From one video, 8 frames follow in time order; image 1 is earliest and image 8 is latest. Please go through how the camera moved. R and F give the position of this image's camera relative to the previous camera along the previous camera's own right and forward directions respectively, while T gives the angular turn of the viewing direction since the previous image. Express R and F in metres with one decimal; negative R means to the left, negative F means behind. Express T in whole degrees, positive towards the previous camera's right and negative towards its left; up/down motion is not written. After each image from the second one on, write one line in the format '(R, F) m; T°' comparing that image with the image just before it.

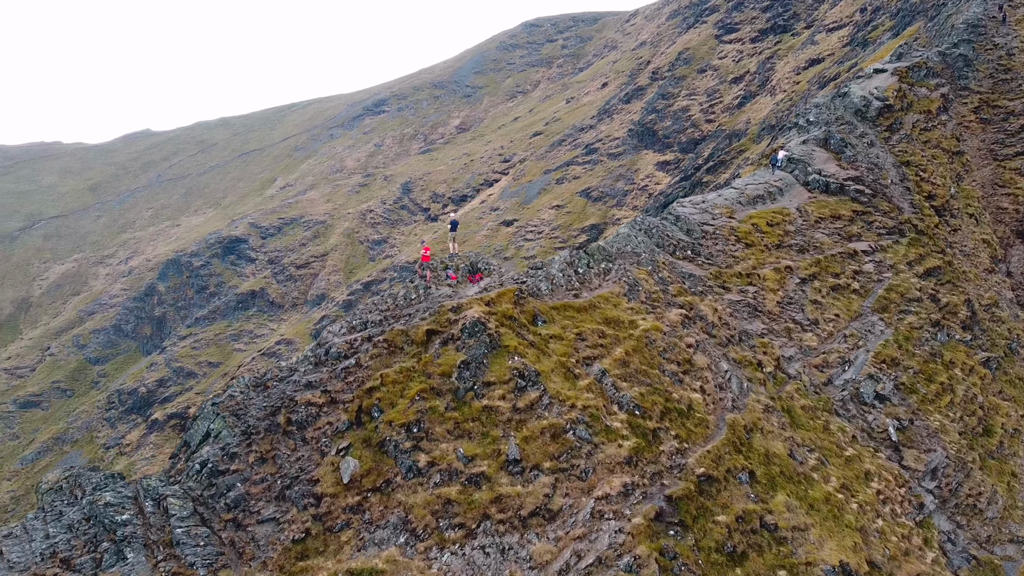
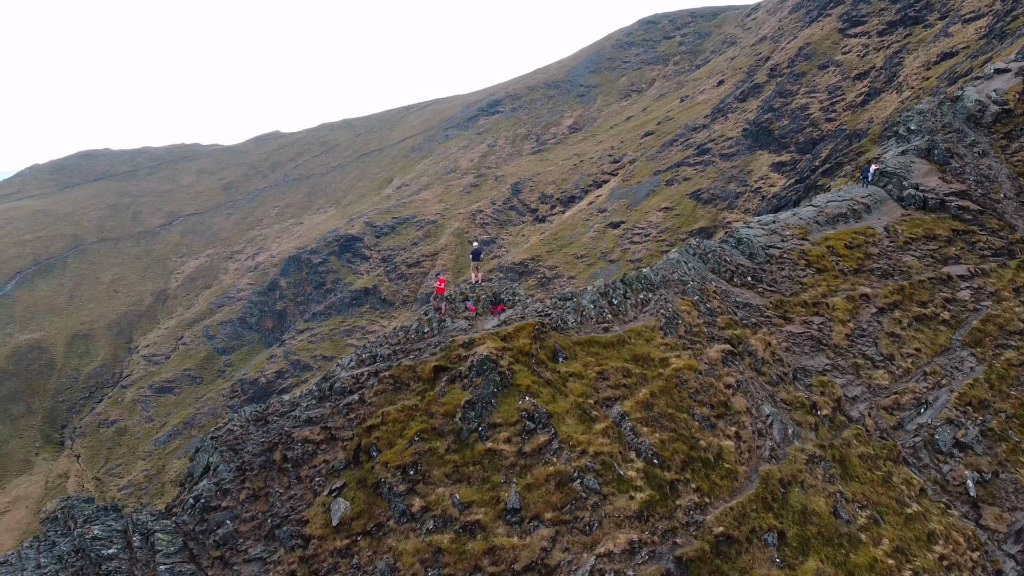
(+2.4, +1.0) m; -8°
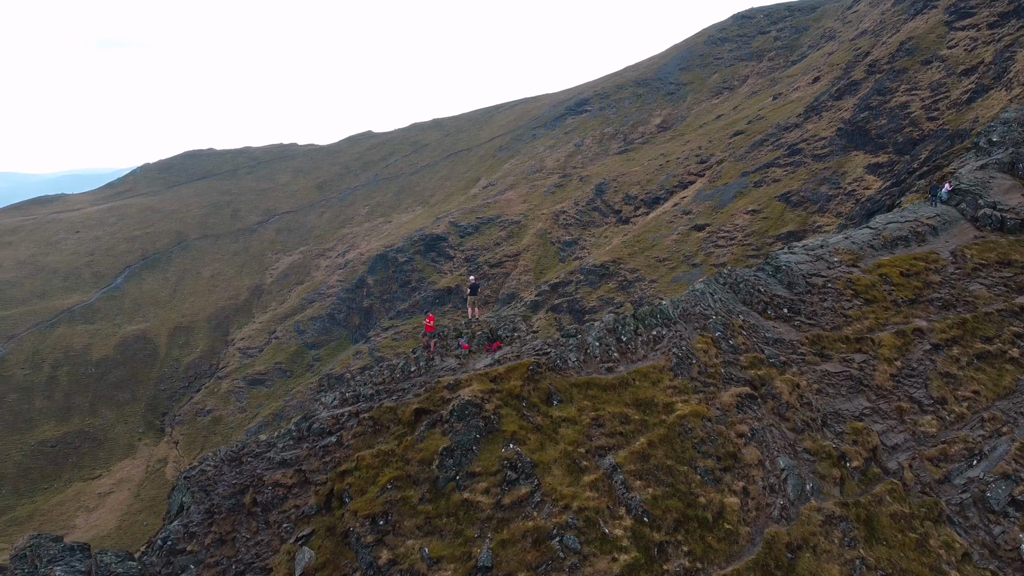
(+2.3, +1.1) m; -6°
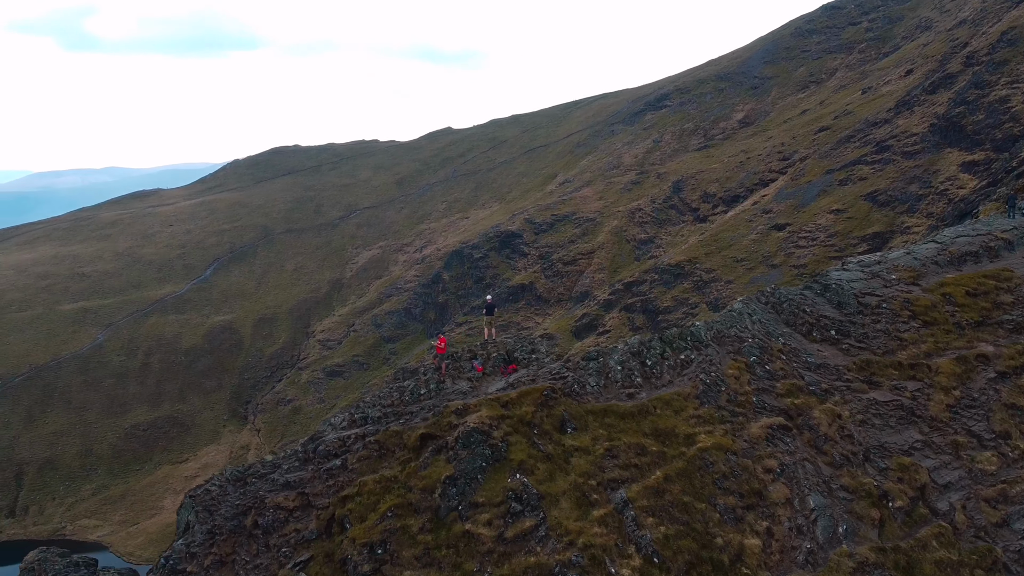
(+1.5, +0.7) m; -6°
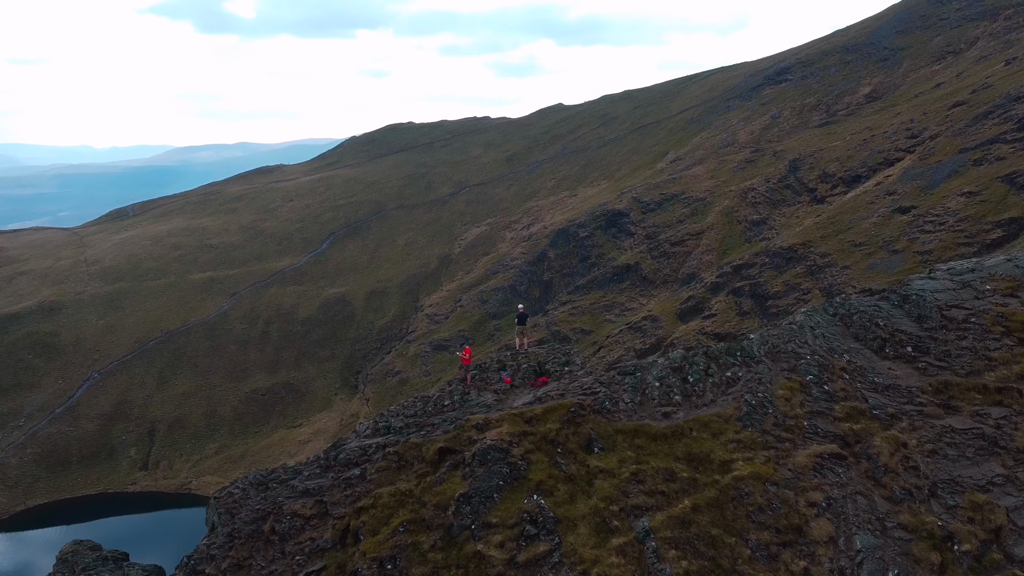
(+1.8, +0.9) m; -8°
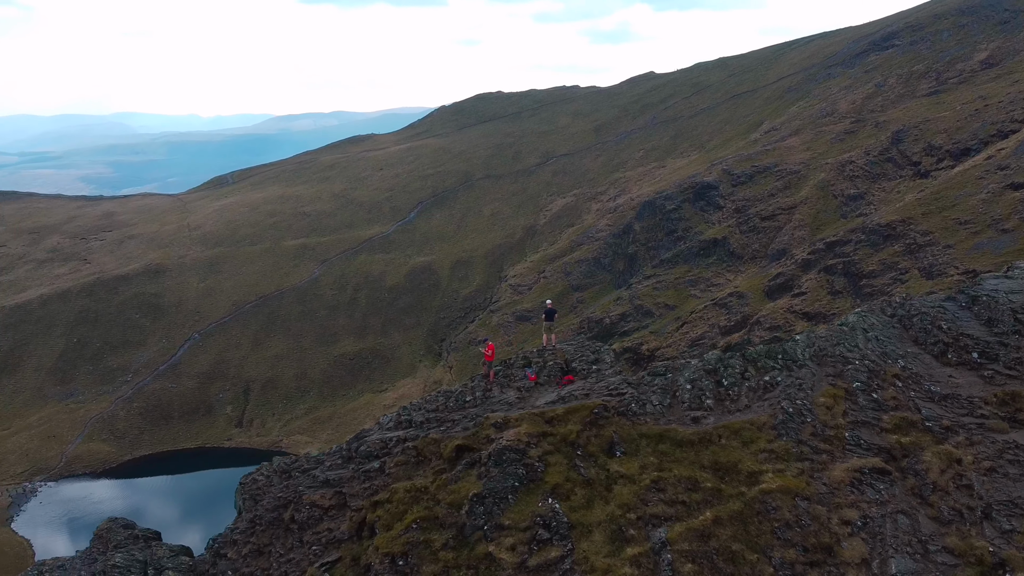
(+1.4, +0.5) m; -6°
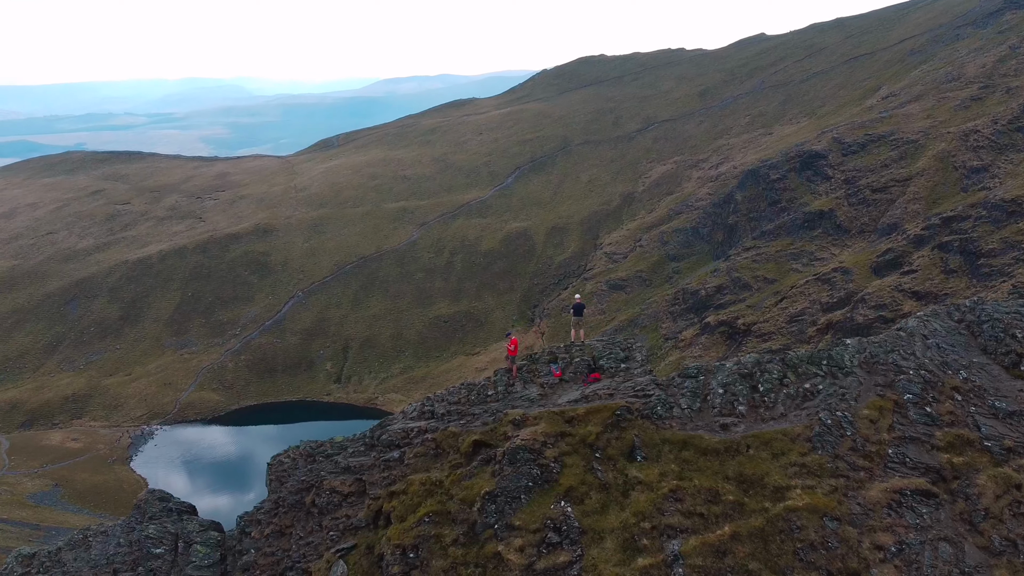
(+1.6, +0.6) m; -7°
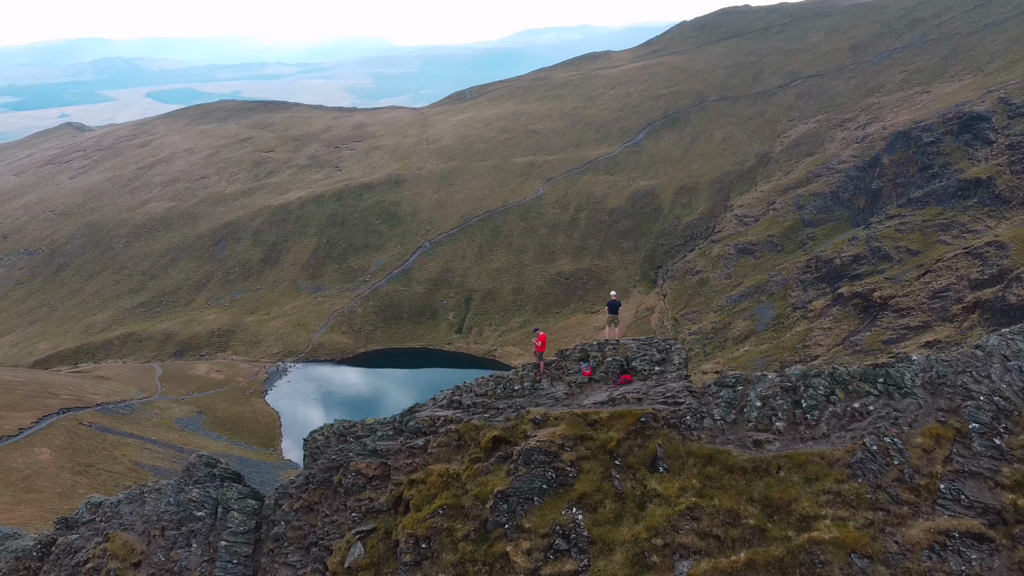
(+2.0, +0.7) m; -9°
